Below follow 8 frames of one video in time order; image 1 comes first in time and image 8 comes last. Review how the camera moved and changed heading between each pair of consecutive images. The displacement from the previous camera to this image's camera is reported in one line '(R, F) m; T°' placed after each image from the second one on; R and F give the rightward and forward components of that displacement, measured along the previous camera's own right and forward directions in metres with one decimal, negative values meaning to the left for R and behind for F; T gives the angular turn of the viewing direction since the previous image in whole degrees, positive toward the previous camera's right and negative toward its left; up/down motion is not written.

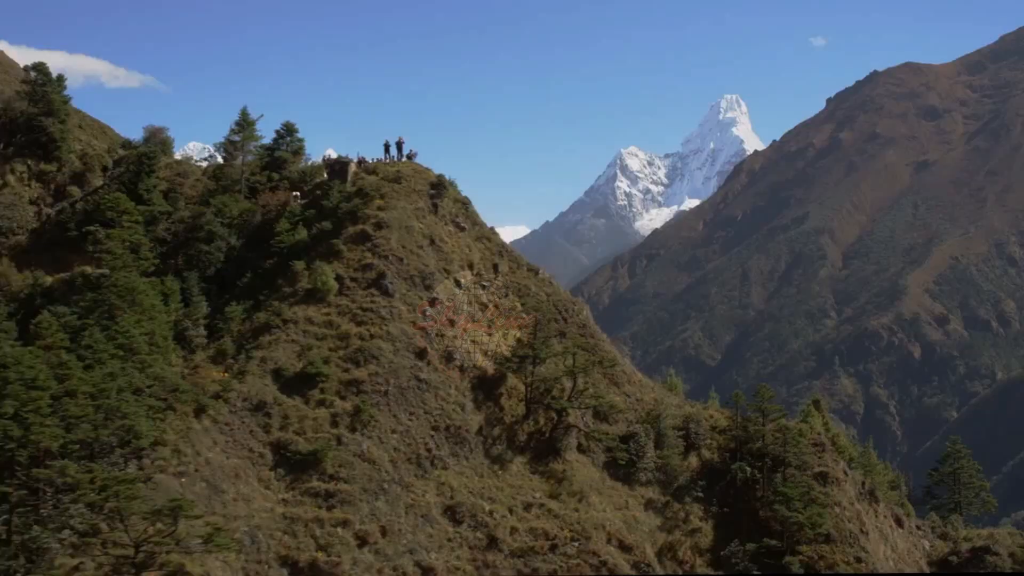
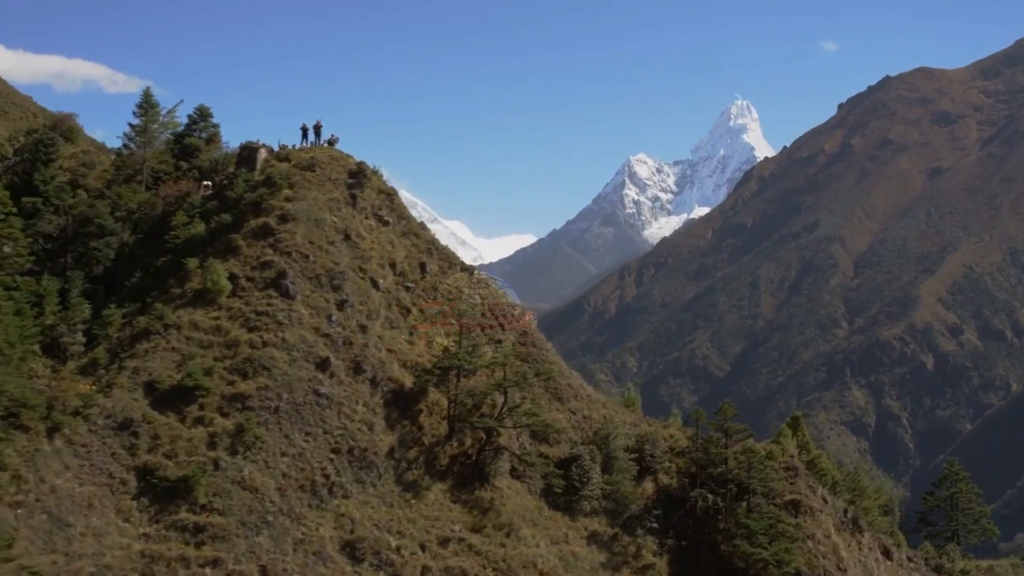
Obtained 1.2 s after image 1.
(+3.3, +4.9) m; -1°
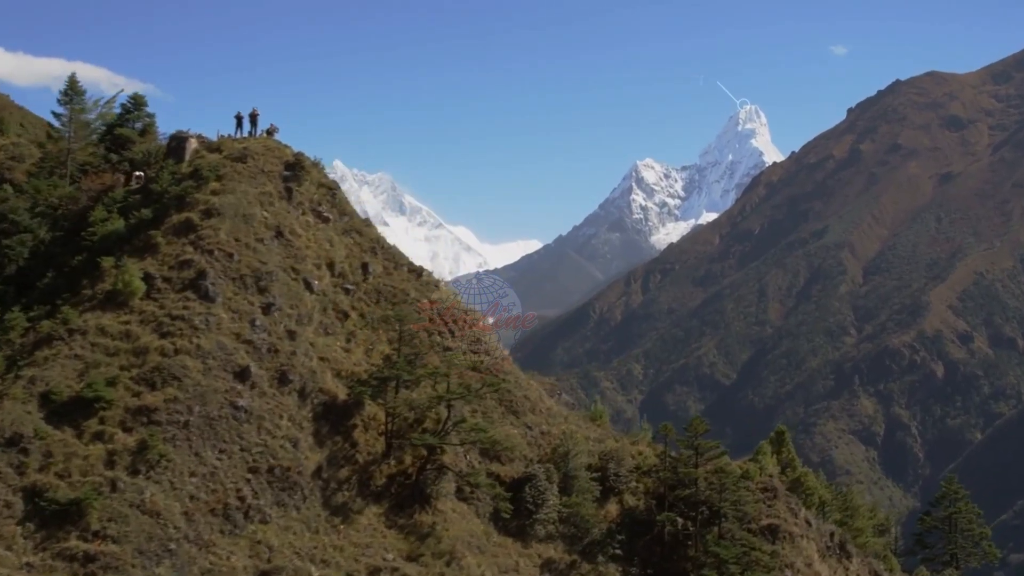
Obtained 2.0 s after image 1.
(+2.1, +3.2) m; -1°
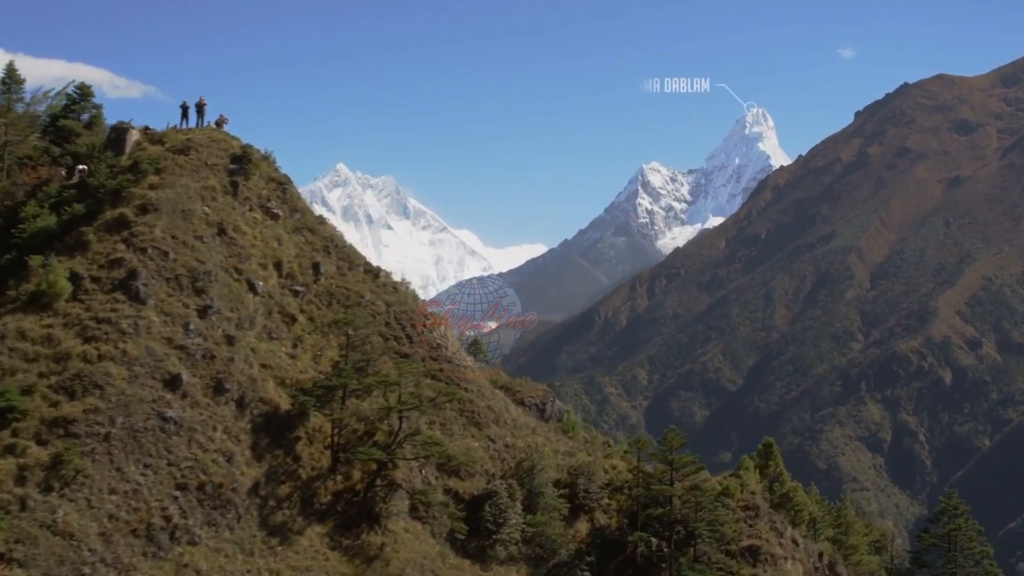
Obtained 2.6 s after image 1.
(+1.5, +2.3) m; 0°
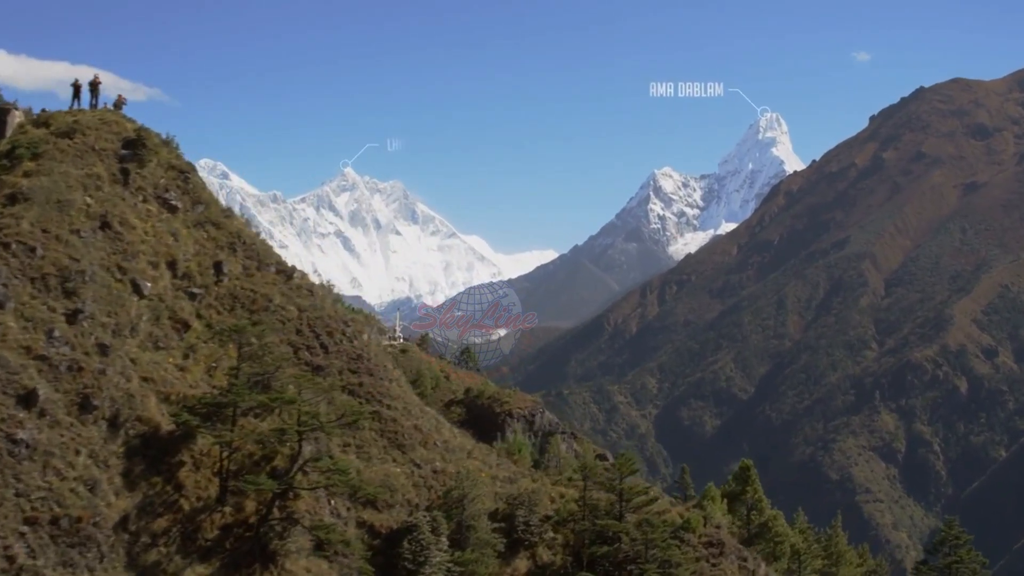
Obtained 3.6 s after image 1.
(+2.5, +3.9) m; -1°
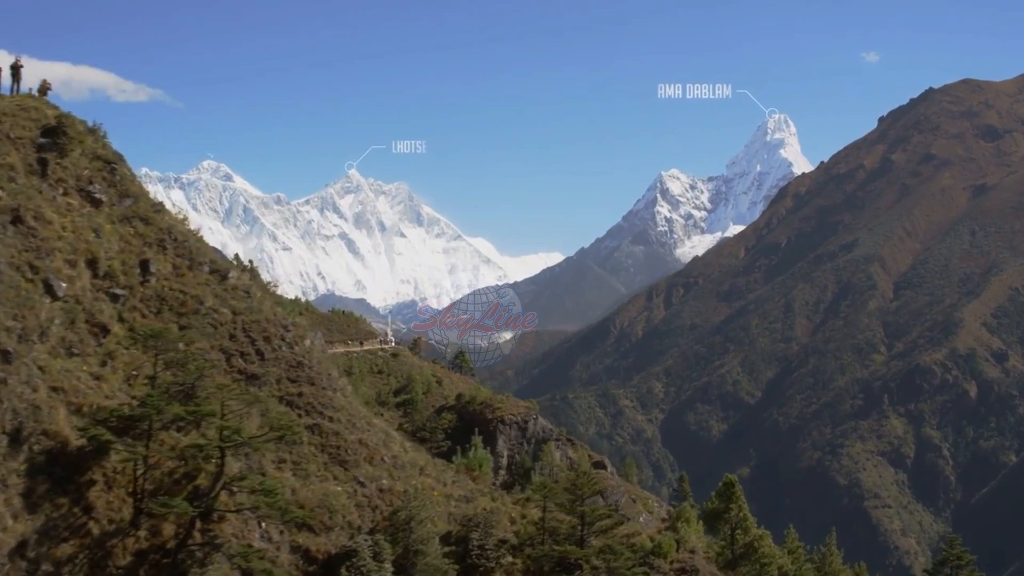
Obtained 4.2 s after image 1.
(+1.5, +2.4) m; -1°
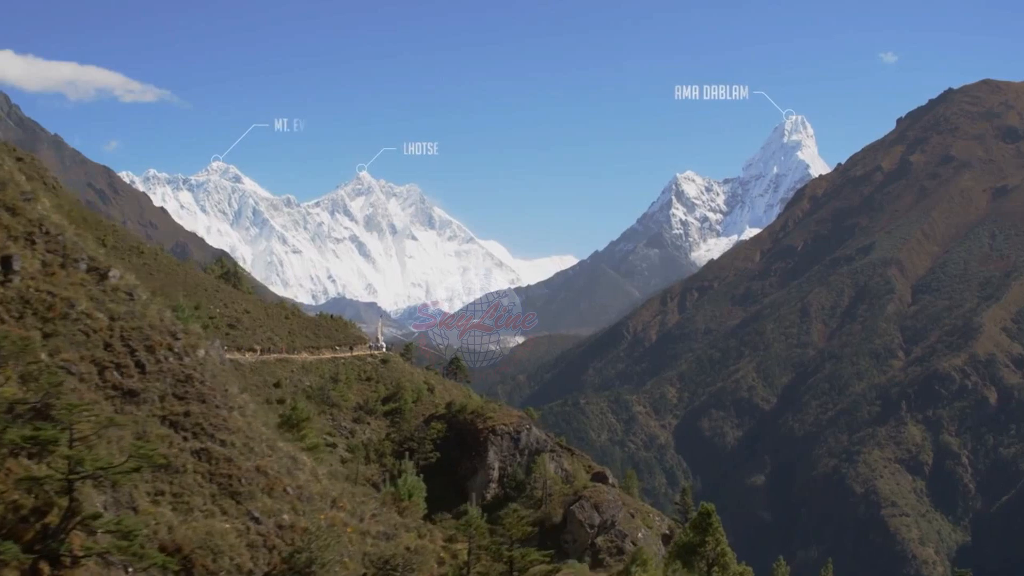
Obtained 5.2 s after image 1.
(+2.1, +3.9) m; -1°
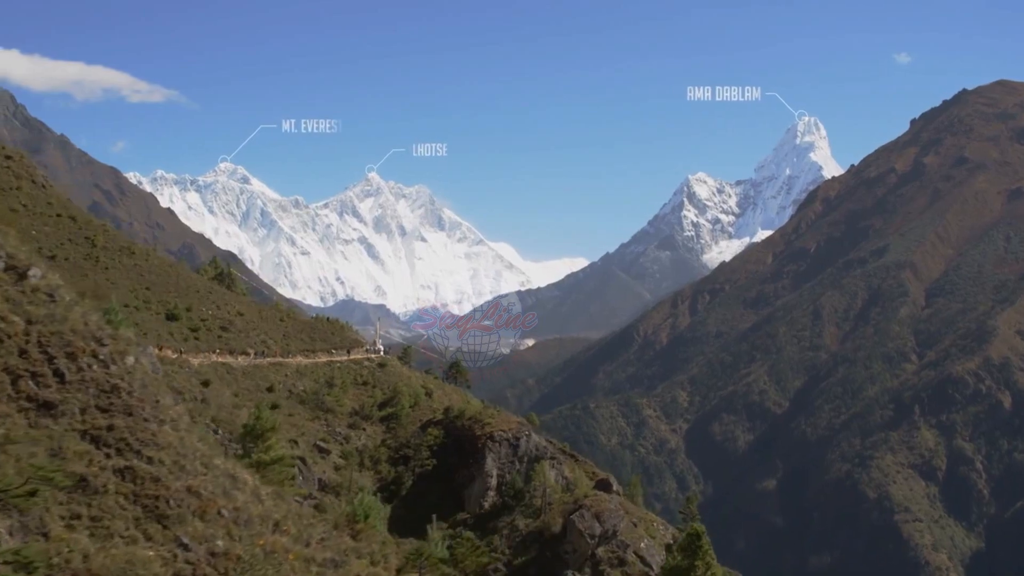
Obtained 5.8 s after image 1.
(+1.1, +2.2) m; -1°
